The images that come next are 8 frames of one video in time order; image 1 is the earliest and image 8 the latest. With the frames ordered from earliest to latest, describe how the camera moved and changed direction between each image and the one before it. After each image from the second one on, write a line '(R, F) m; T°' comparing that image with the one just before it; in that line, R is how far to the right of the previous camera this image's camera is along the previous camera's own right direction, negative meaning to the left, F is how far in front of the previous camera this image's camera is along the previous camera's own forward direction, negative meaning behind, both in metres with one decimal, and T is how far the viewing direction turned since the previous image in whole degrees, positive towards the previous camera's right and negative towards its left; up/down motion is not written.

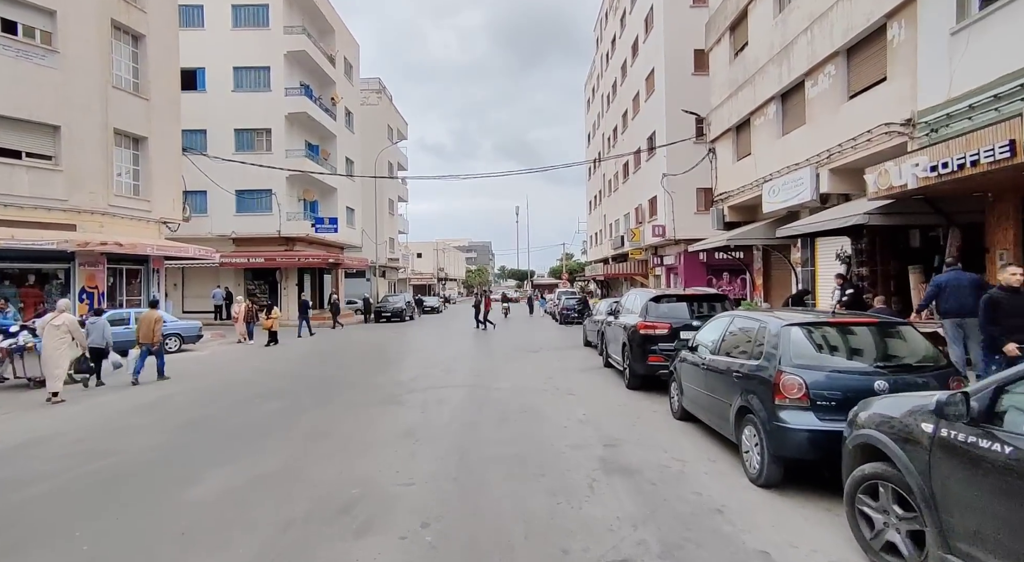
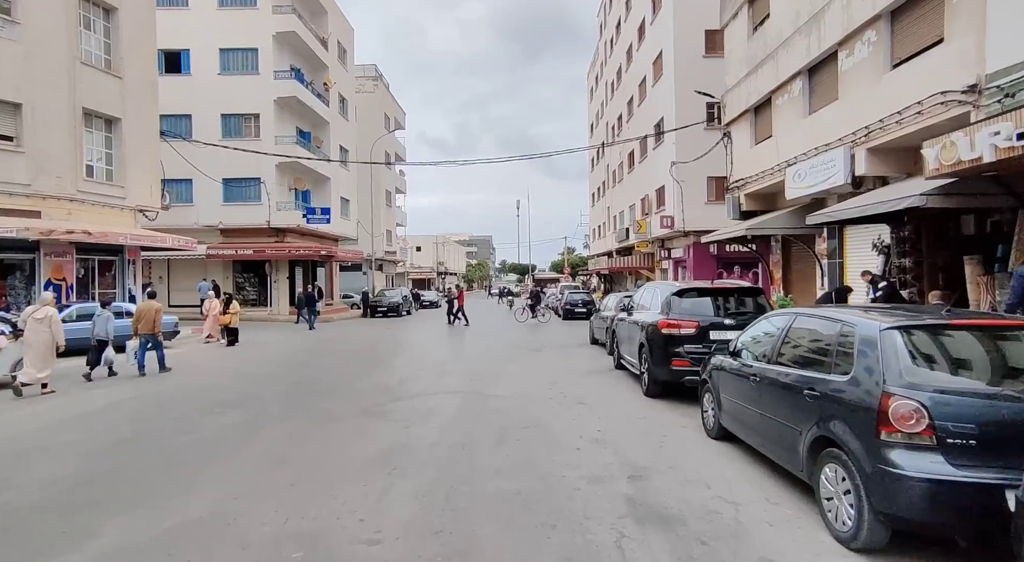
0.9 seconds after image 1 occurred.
(0.0, +1.2) m; 0°
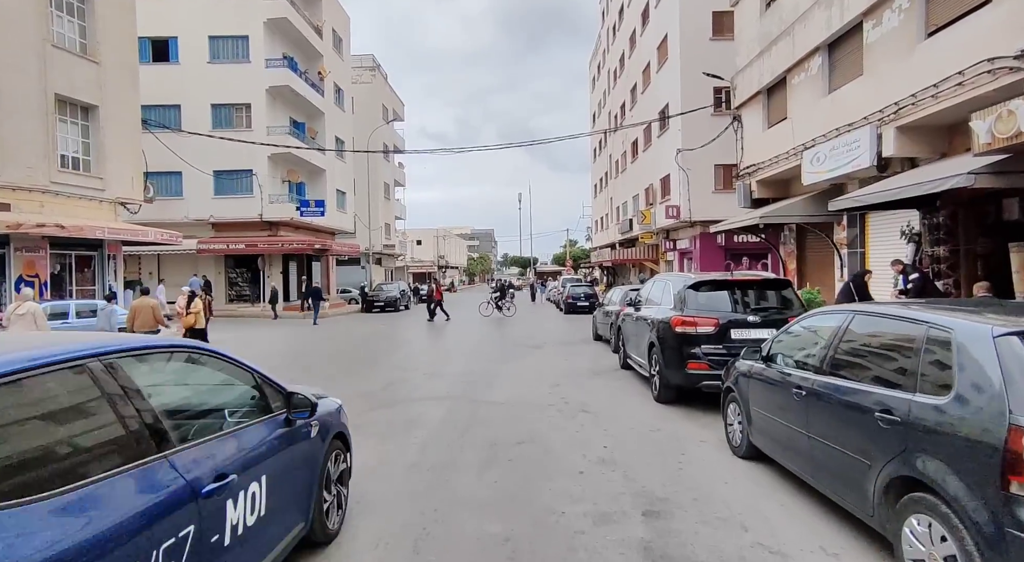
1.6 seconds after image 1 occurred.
(+0.1, +0.9) m; 0°
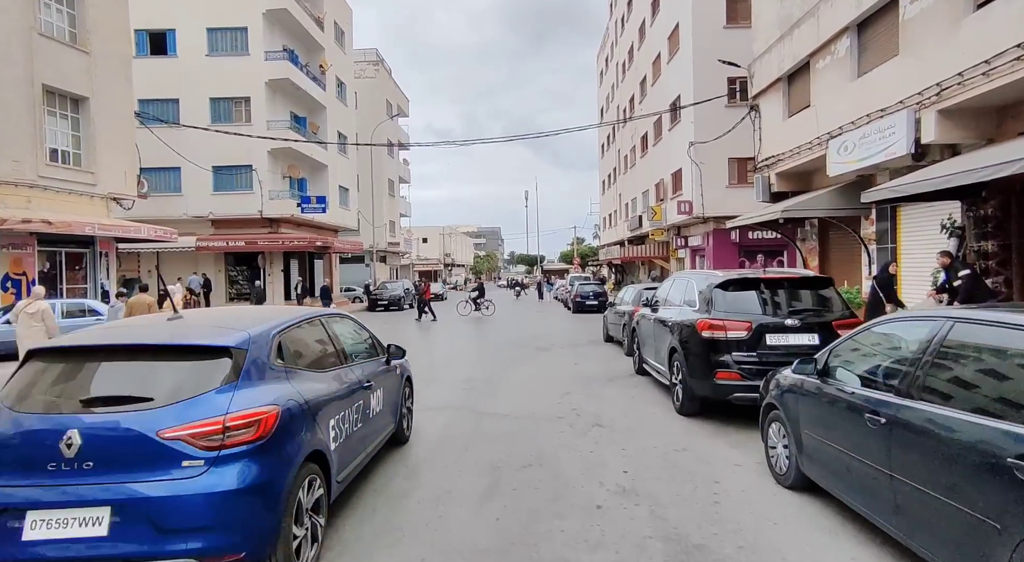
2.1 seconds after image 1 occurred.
(0.0, +0.7) m; -1°
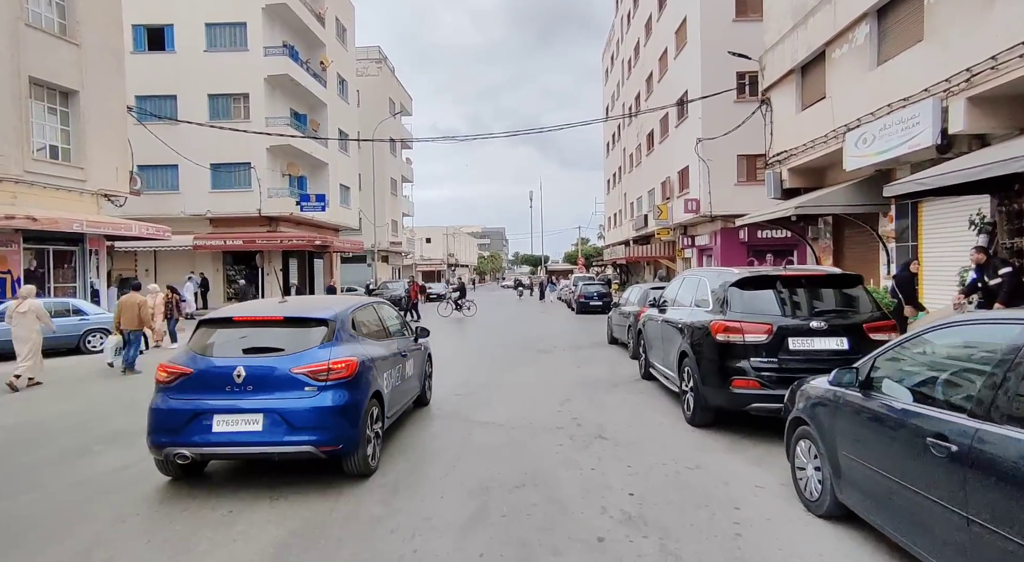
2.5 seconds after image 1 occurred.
(+0.1, +0.5) m; 0°
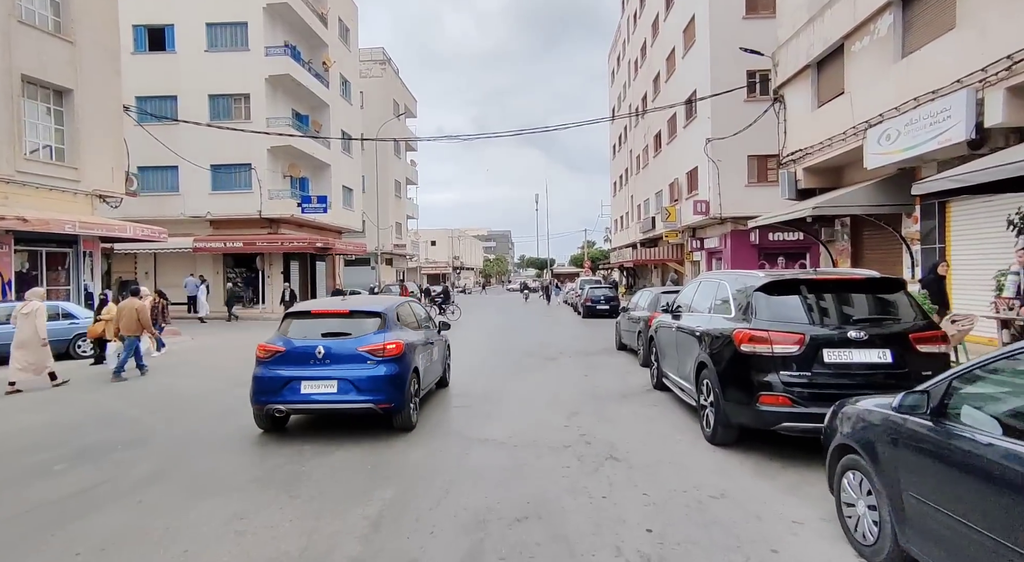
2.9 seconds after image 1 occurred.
(0.0, +0.5) m; -1°
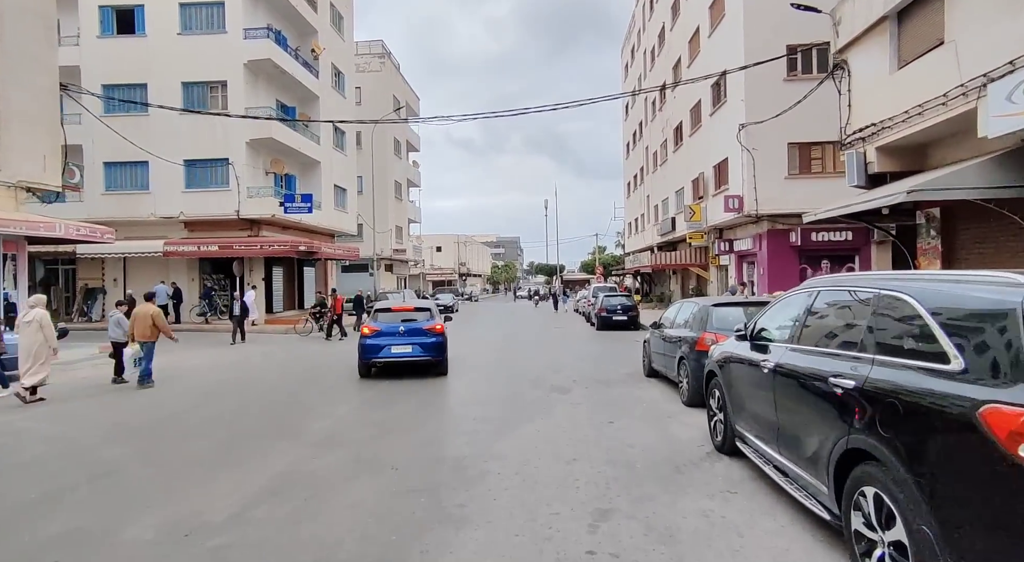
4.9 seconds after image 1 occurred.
(+0.2, +2.7) m; -1°
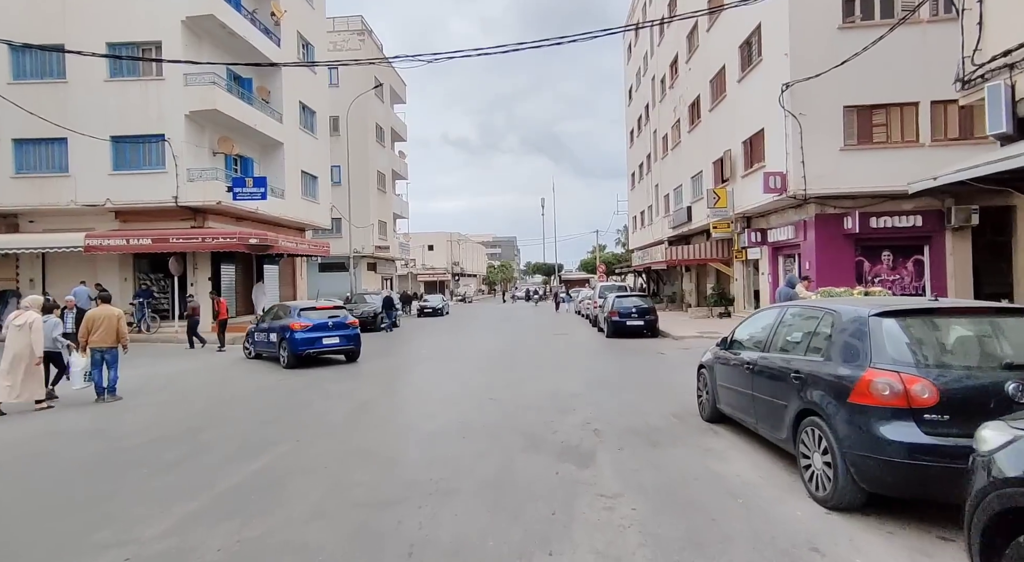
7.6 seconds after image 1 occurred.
(+0.1, +3.7) m; 0°
